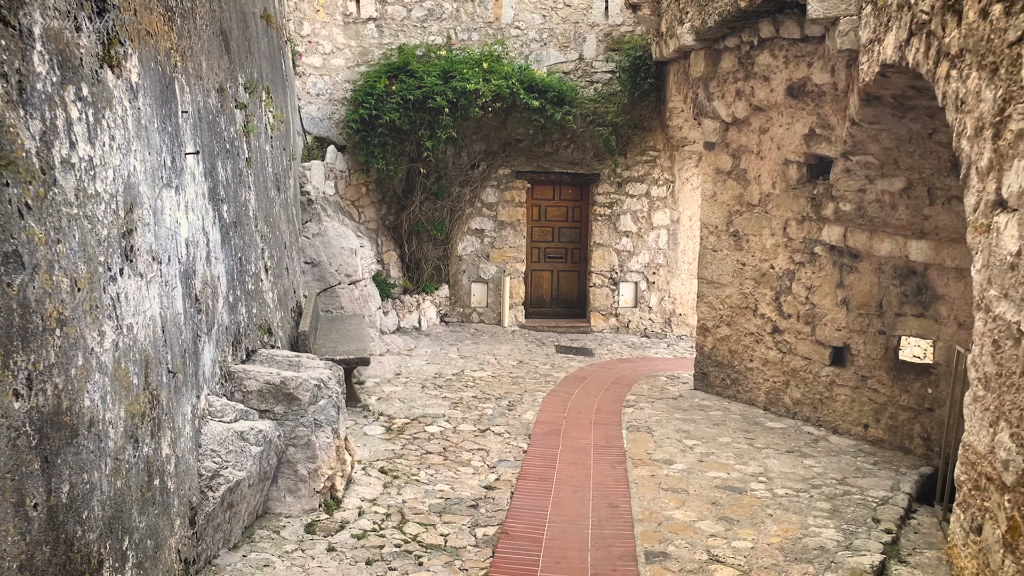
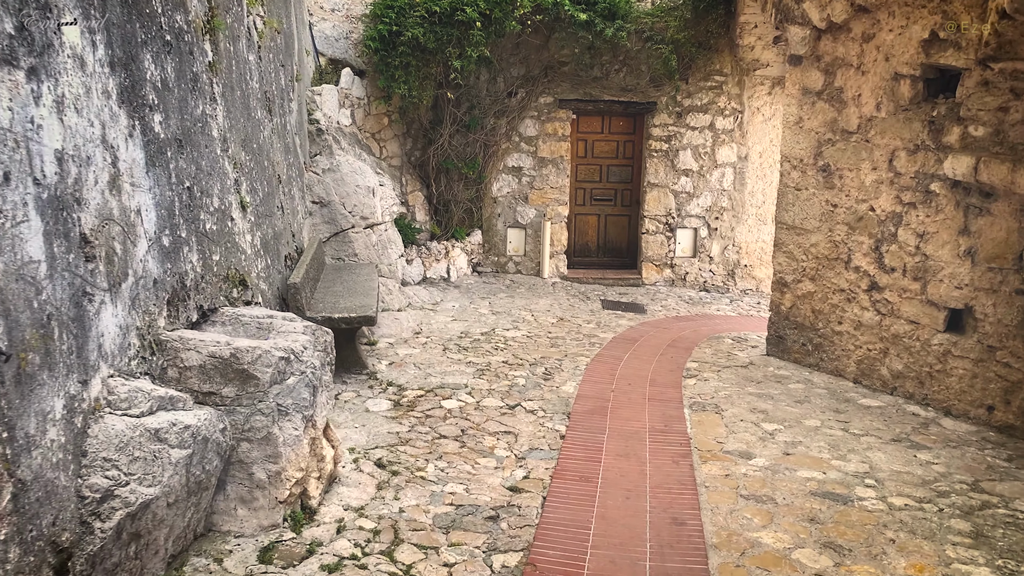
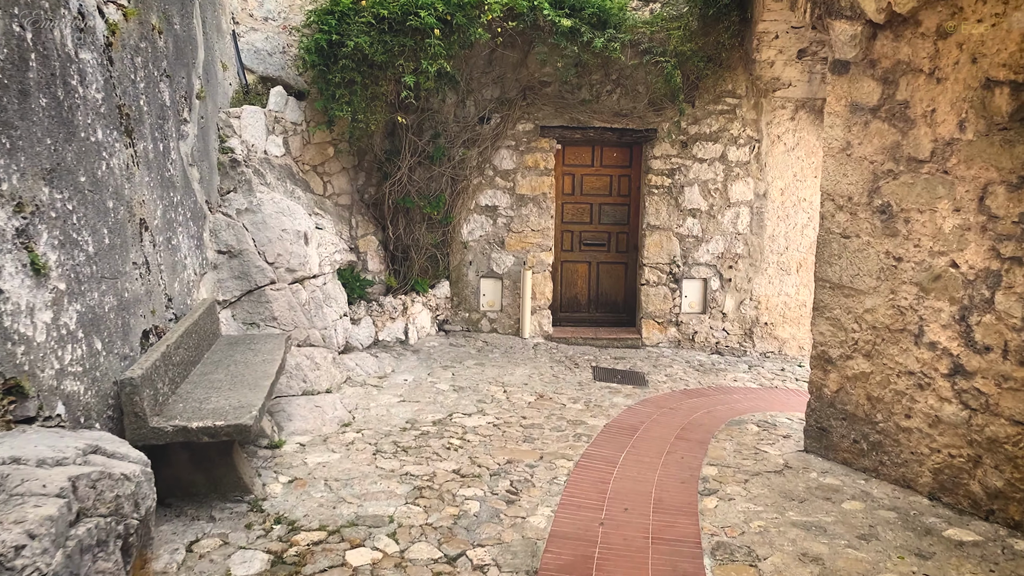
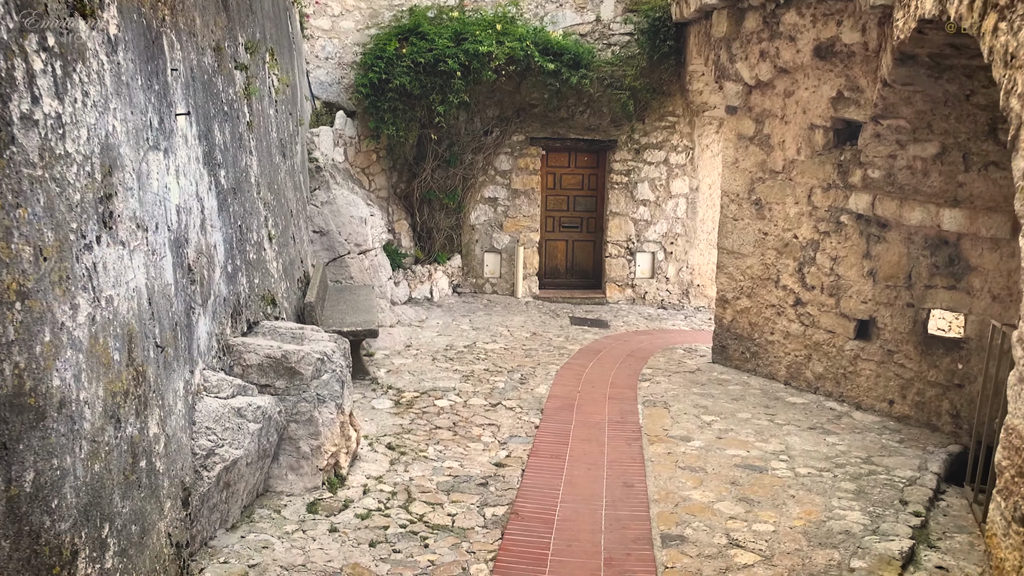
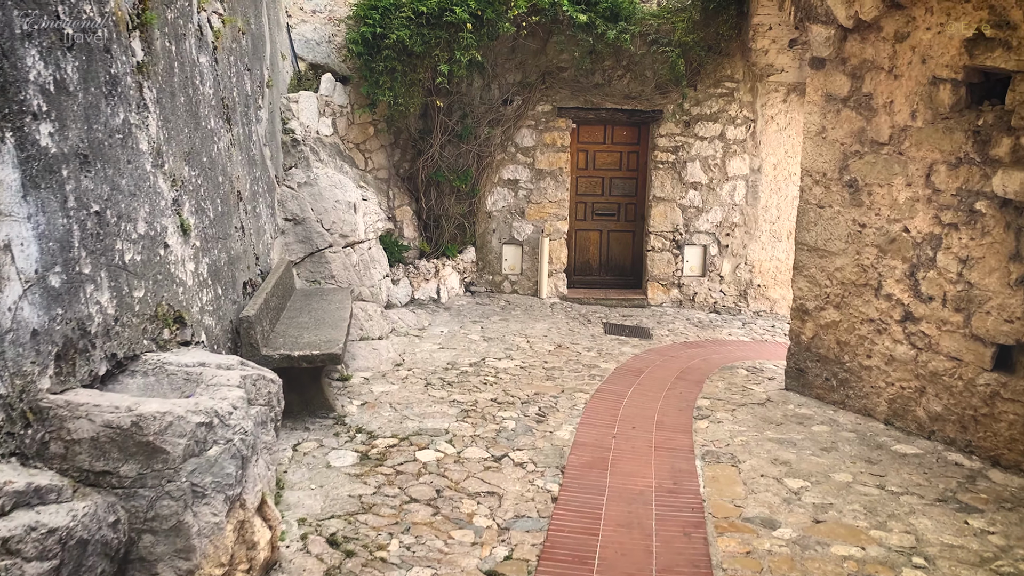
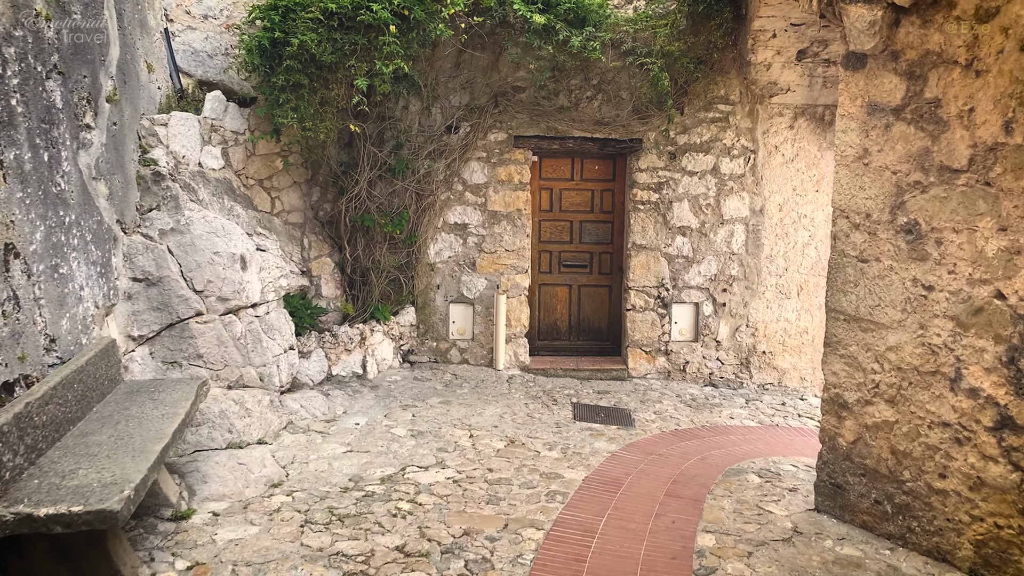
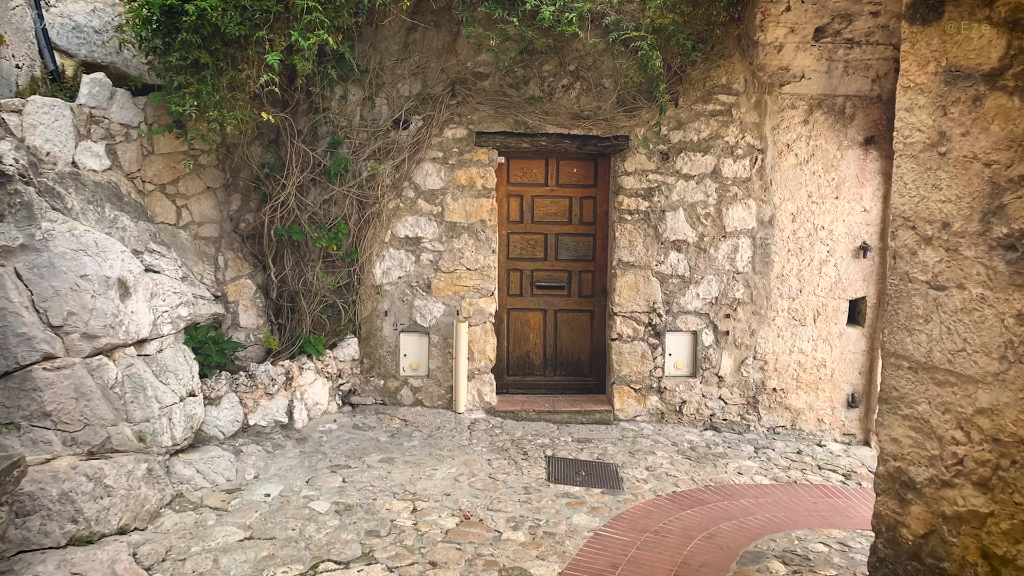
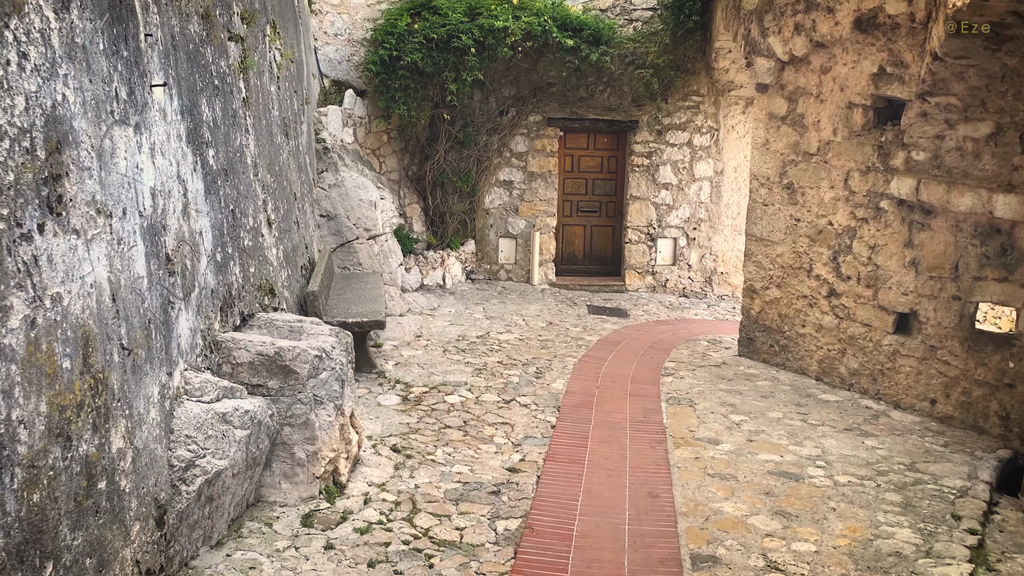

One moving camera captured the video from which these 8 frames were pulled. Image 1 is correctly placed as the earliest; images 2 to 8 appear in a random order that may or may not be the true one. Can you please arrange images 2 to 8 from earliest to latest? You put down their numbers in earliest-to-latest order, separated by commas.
4, 8, 2, 5, 3, 6, 7
